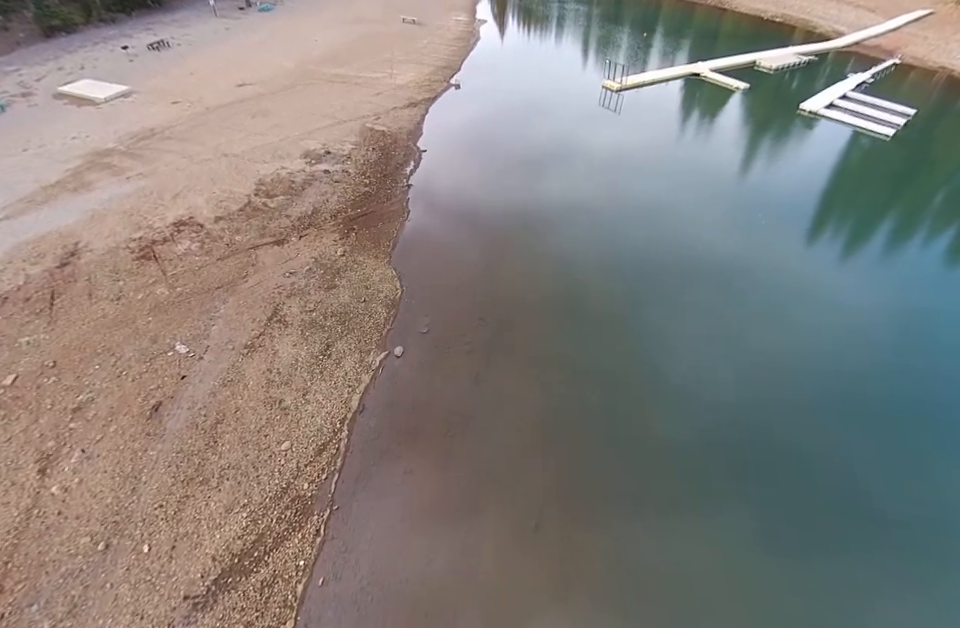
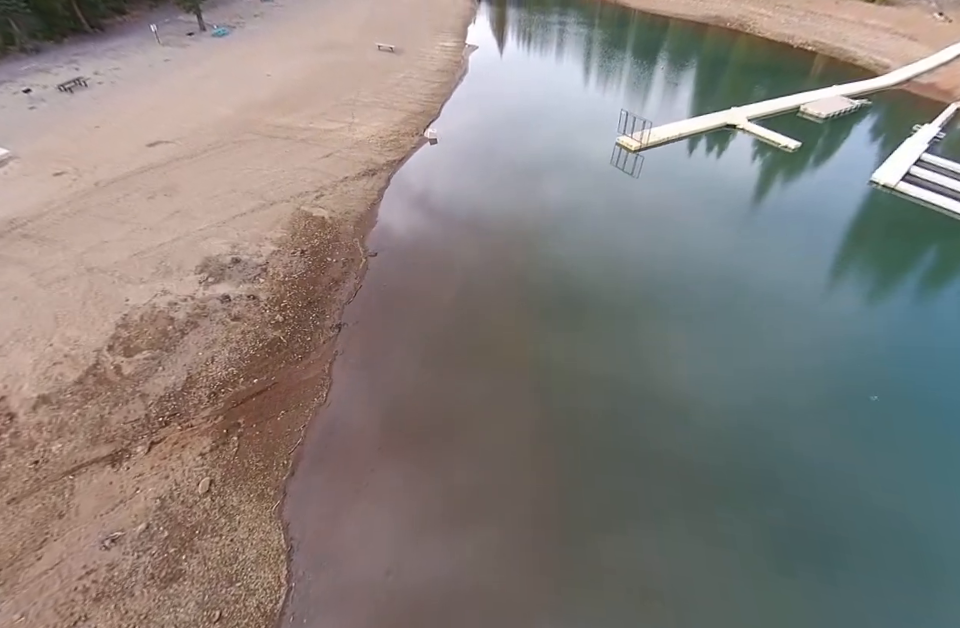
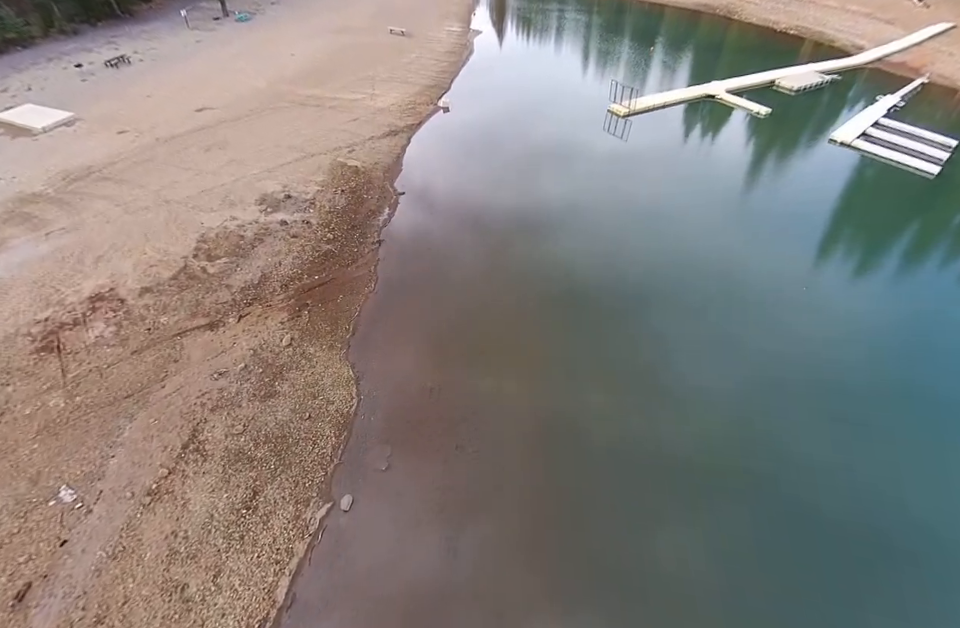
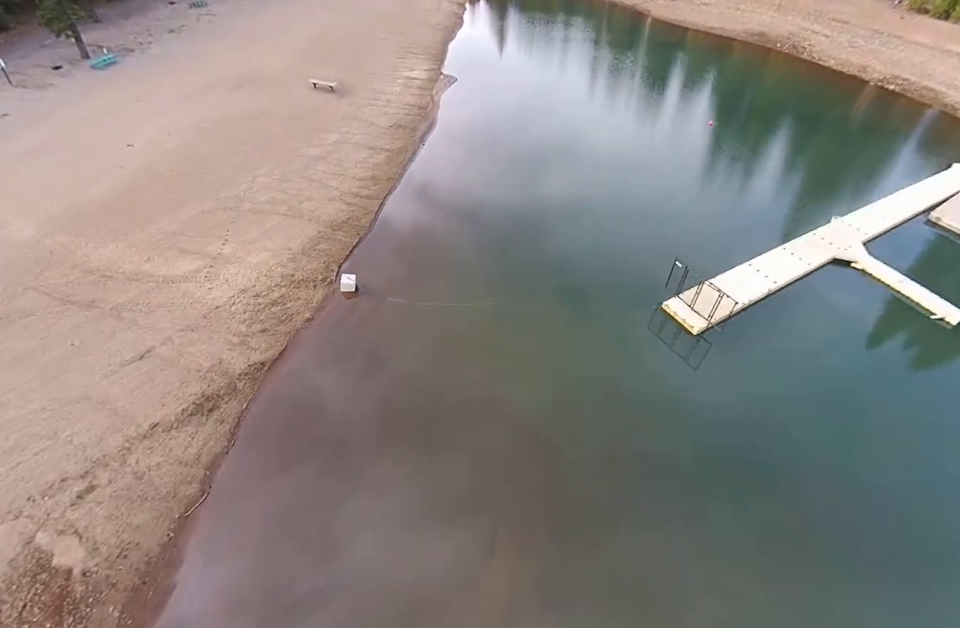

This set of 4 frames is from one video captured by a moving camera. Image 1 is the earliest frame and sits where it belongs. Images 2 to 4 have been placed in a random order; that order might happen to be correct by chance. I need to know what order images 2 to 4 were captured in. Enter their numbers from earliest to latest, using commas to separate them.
3, 2, 4
